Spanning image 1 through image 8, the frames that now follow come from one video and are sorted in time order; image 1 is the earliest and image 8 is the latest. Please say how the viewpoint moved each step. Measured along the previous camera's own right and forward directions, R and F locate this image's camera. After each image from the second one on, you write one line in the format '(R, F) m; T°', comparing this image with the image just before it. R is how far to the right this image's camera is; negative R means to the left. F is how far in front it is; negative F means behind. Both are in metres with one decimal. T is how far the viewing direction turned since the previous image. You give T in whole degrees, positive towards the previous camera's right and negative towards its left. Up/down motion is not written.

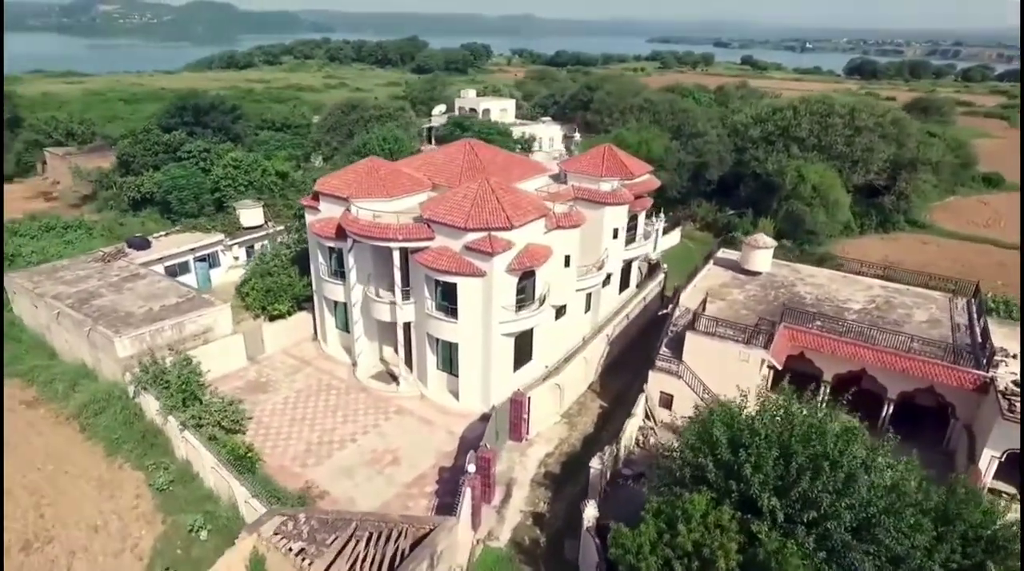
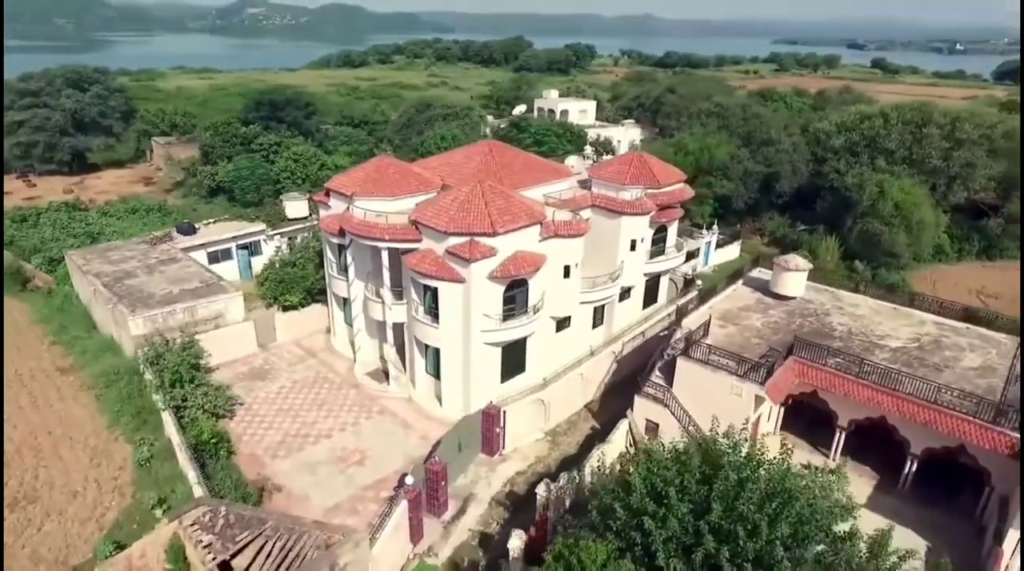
(+4.1, +1.2) m; -9°
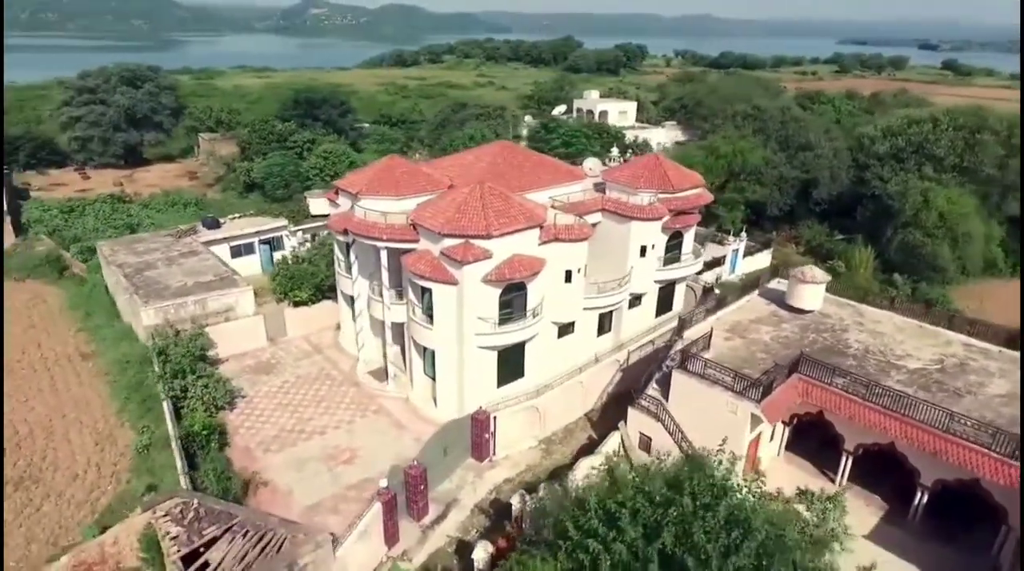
(+1.8, +0.5) m; -4°
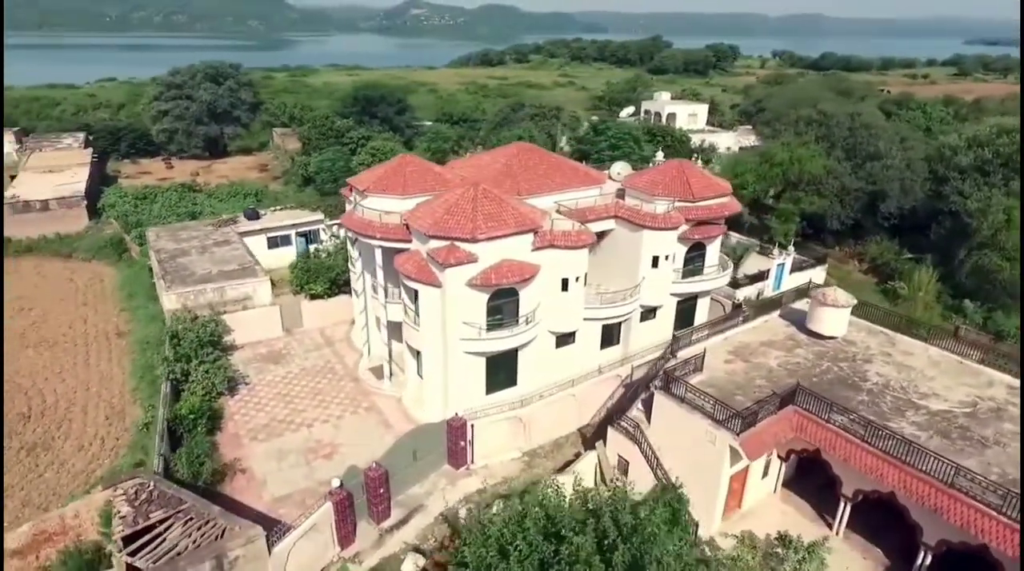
(+3.2, +0.8) m; -8°
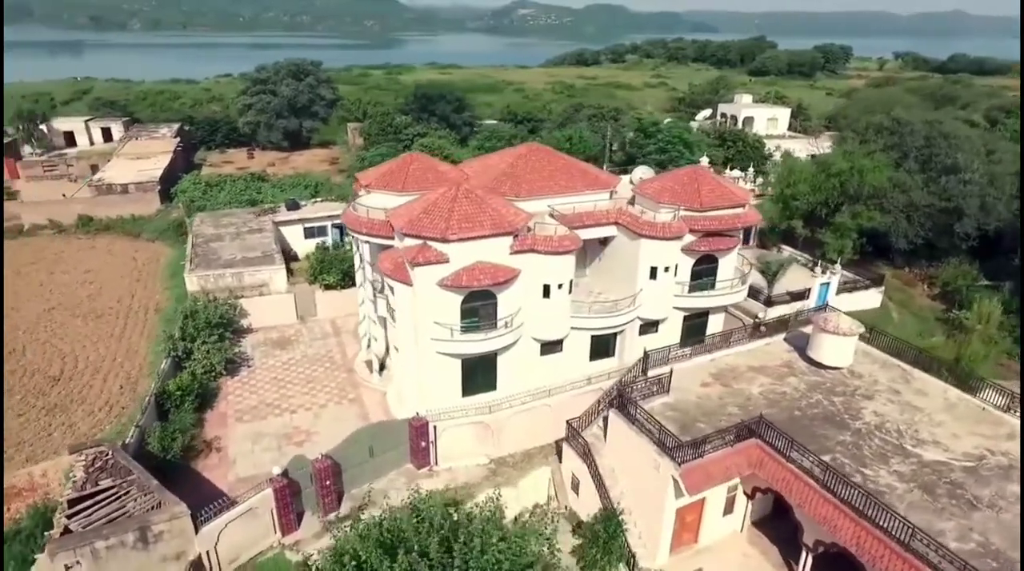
(+3.9, +0.8) m; -8°
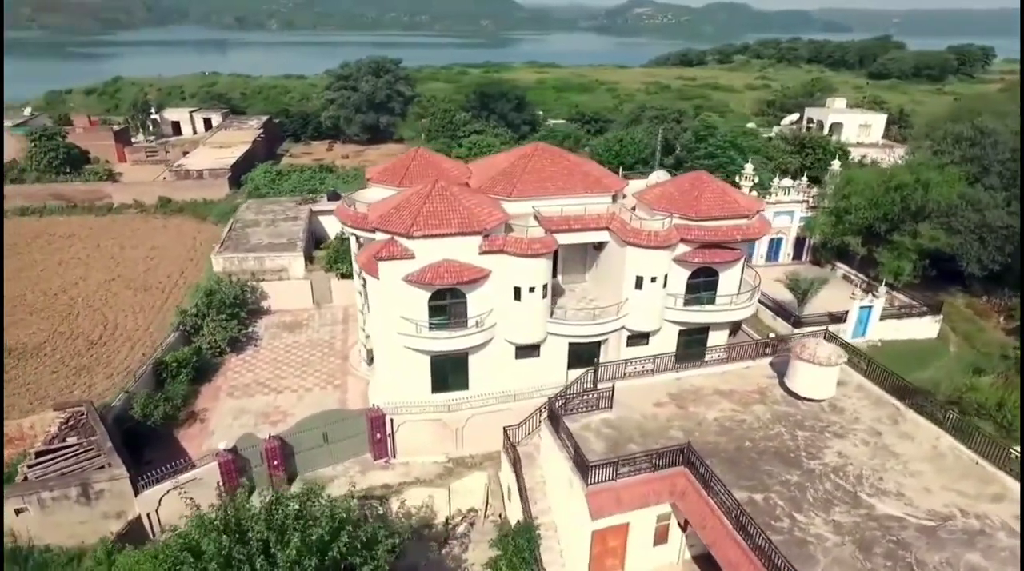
(+4.4, +0.7) m; -9°
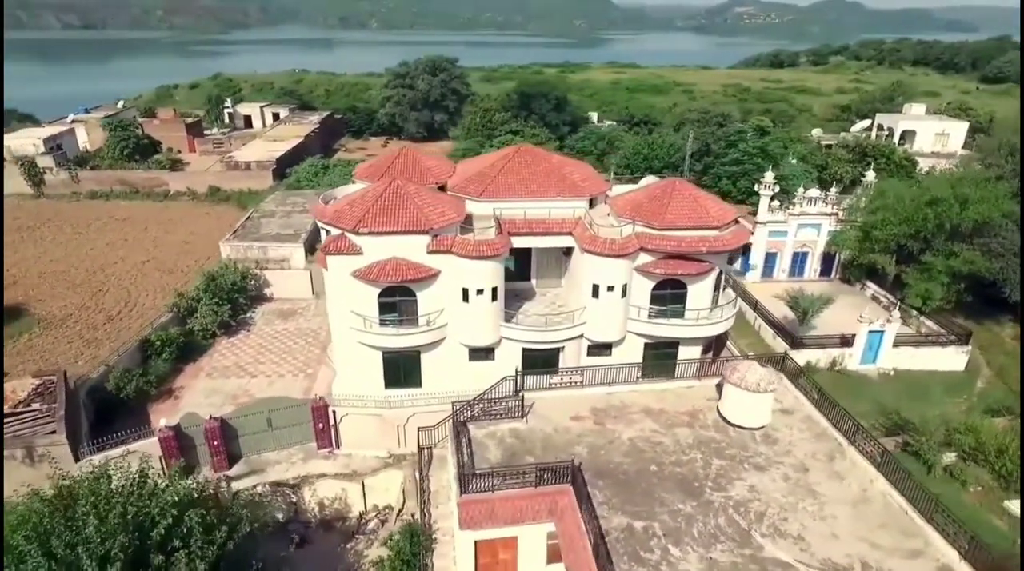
(+4.5, +0.5) m; -7°
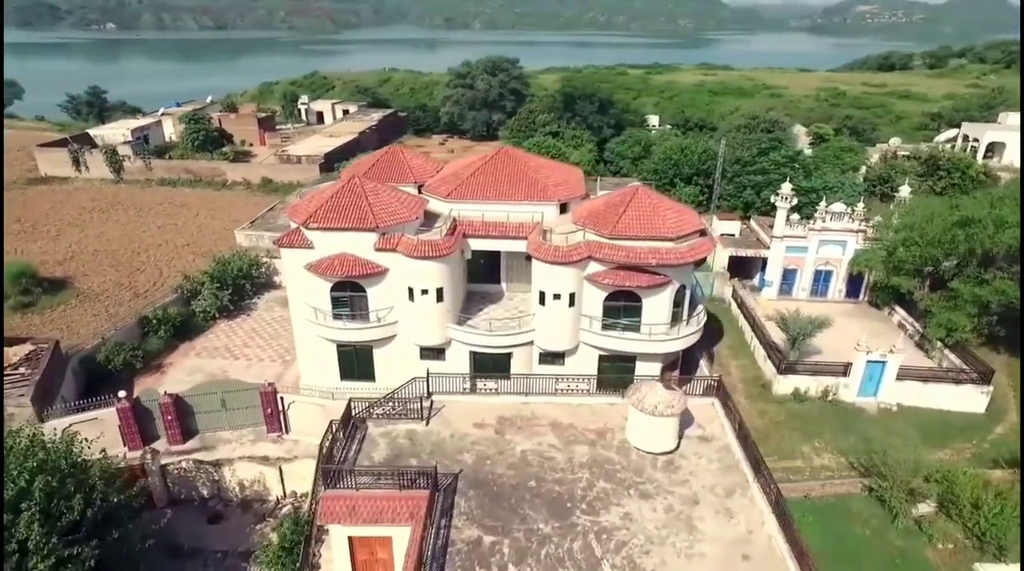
(+4.9, +0.5) m; -8°
